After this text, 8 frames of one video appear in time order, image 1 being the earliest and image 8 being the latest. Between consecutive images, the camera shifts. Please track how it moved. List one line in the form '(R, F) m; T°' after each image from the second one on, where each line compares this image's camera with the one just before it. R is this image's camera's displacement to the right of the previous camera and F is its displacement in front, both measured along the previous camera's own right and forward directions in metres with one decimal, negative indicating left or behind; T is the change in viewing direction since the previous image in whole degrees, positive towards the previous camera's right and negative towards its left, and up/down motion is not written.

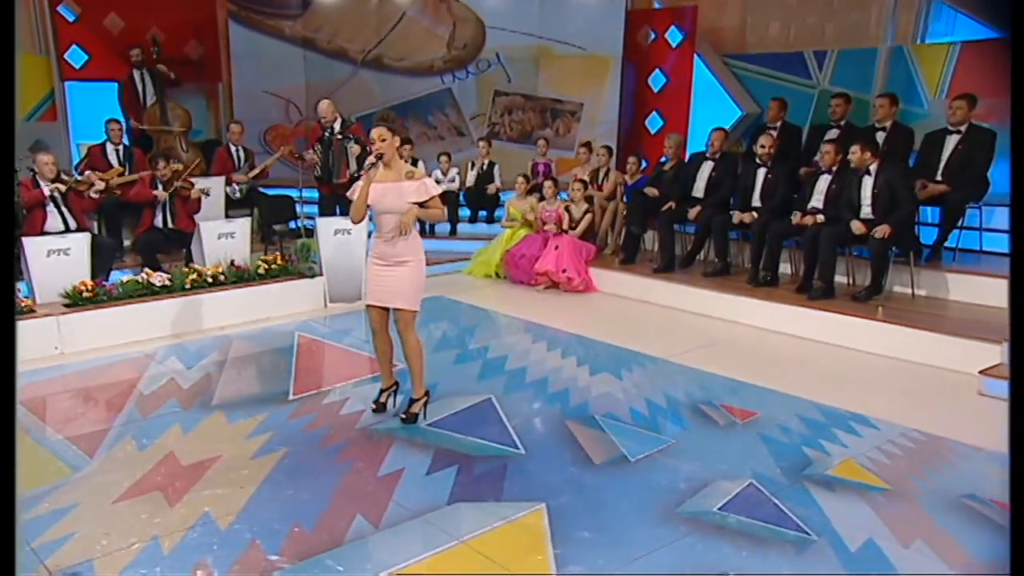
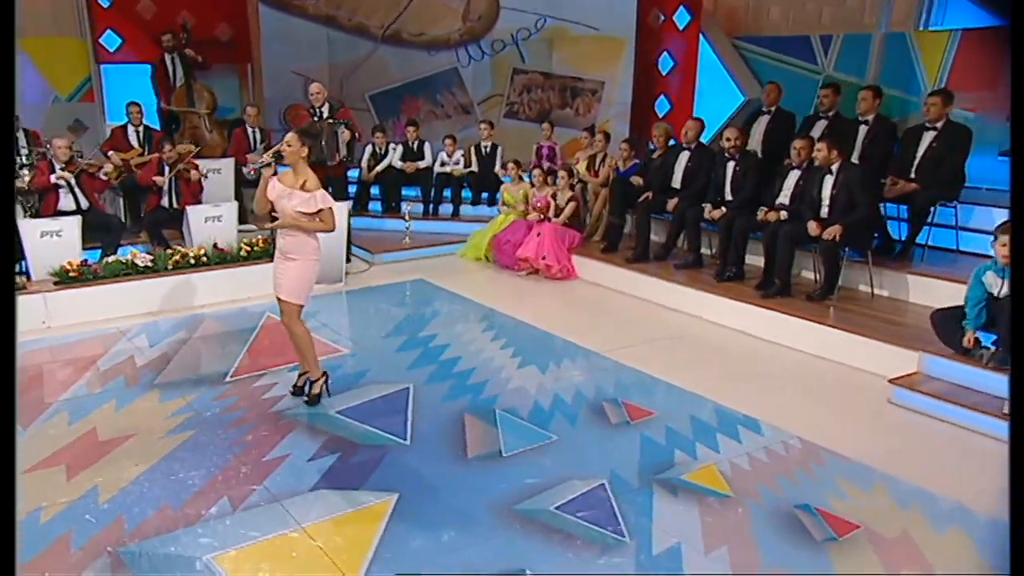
(+1.0, -0.2) m; -7°
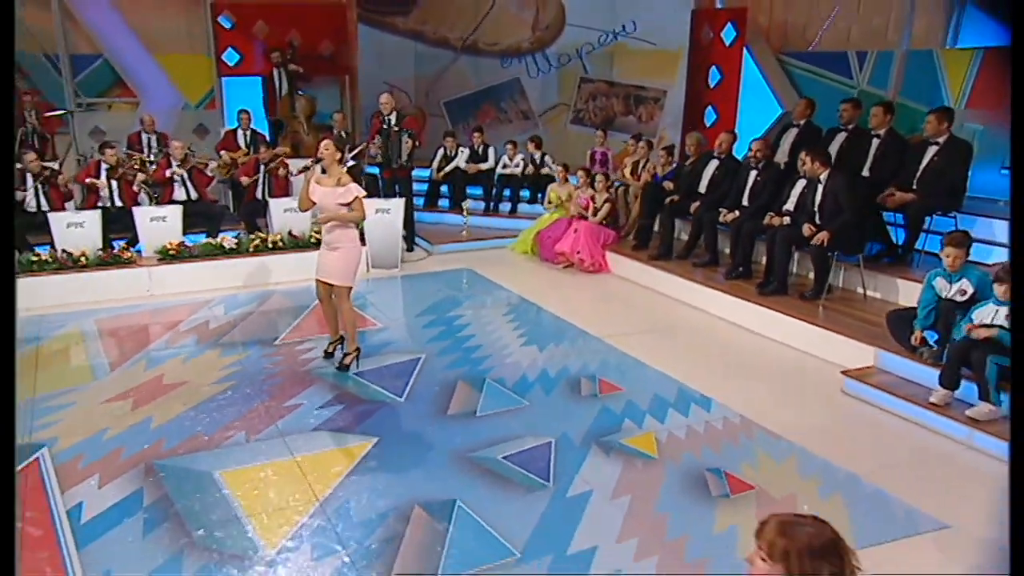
(+0.9, -0.7) m; -10°
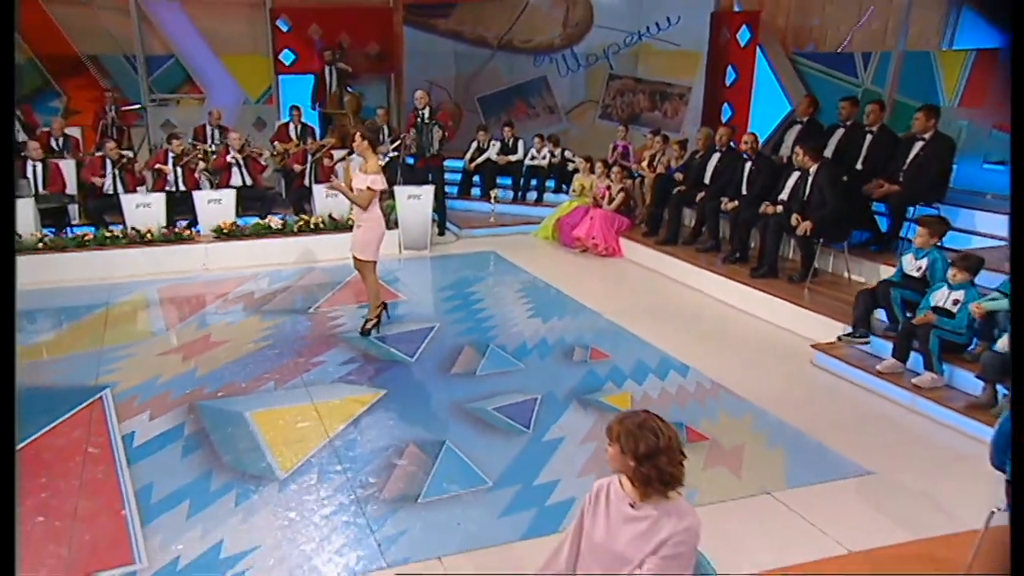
(+0.5, -0.6) m; -5°
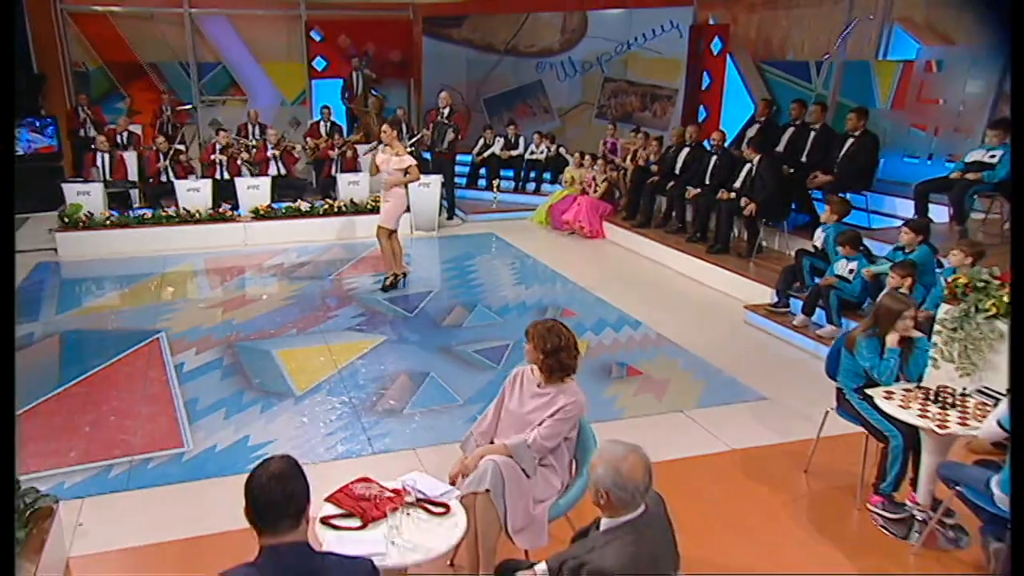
(+0.5, -1.1) m; -3°
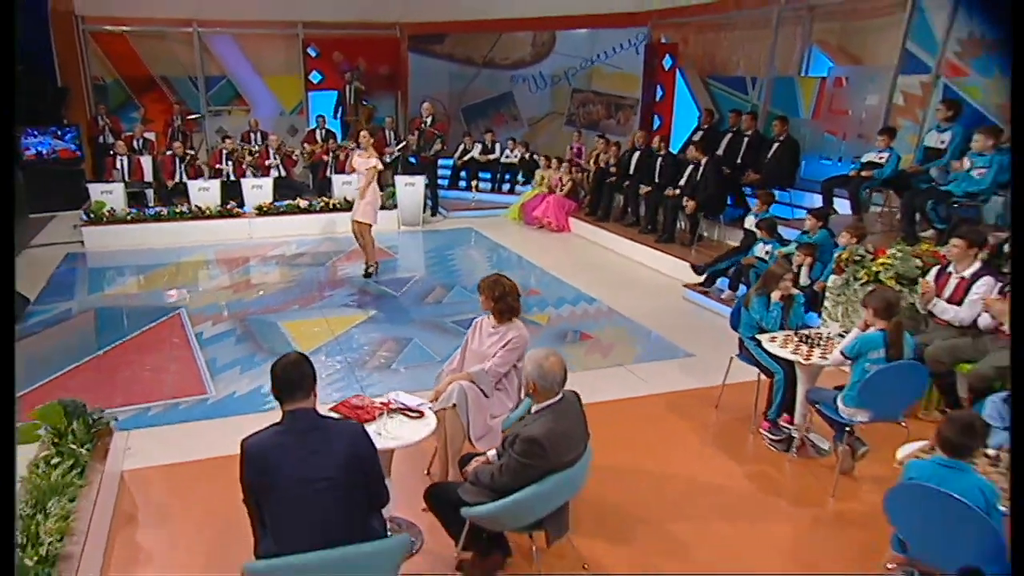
(+0.2, -1.1) m; +1°
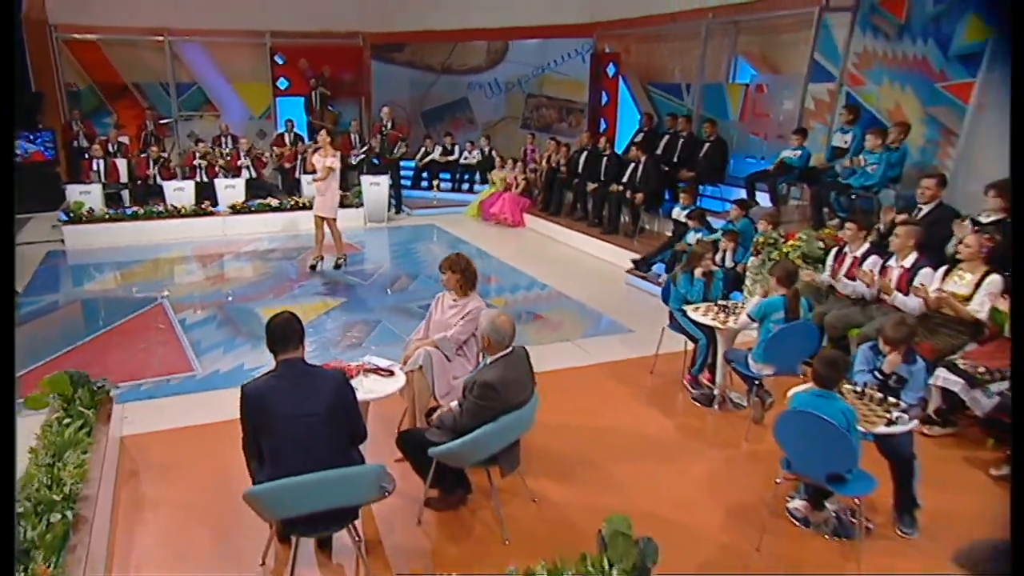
(0.0, -0.7) m; +3°
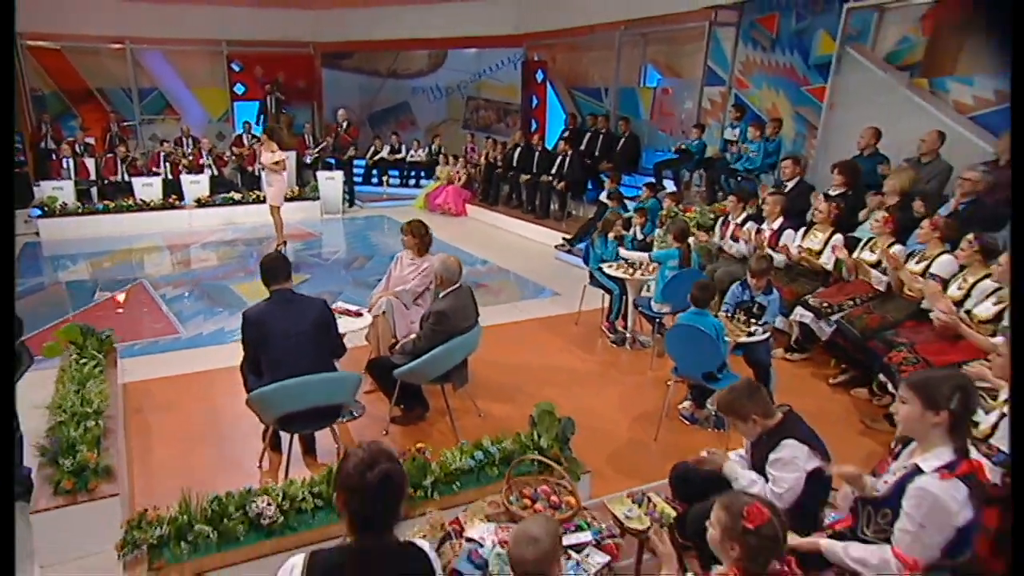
(-0.1, -1.2) m; +4°
